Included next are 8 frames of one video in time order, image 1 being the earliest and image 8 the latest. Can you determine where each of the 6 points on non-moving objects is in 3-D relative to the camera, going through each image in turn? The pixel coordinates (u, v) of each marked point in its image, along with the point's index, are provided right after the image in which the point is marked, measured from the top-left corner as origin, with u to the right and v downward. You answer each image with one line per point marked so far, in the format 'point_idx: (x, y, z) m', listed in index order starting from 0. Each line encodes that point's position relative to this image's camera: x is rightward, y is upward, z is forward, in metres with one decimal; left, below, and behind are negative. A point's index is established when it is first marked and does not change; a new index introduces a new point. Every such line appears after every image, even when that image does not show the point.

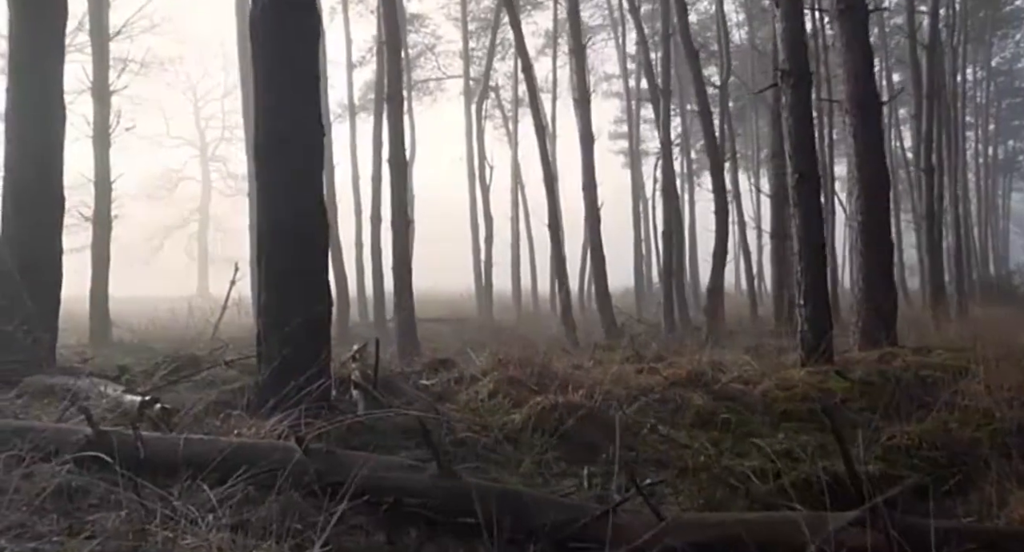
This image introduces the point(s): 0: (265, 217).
0: (-1.8, +0.4, +6.5) m
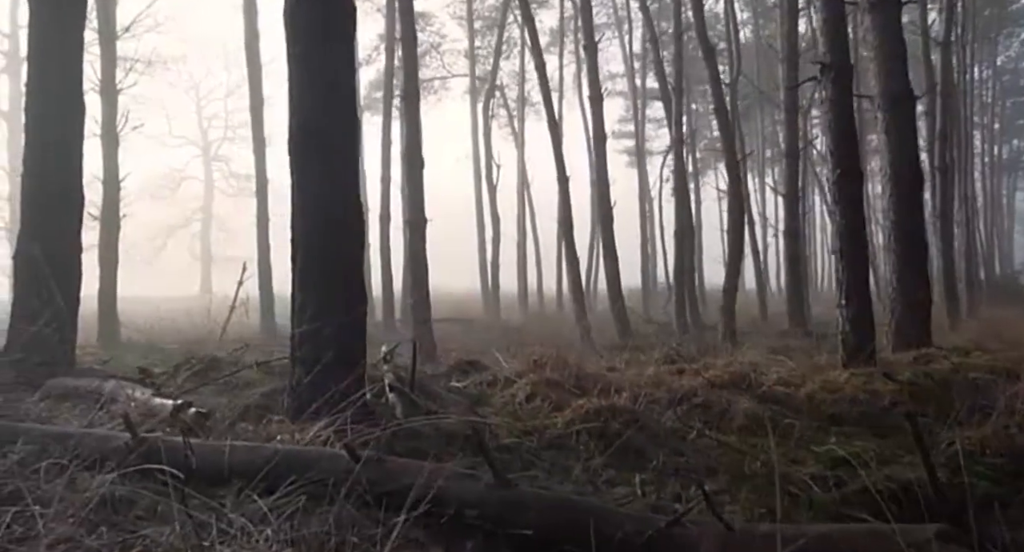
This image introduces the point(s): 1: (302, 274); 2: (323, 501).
0: (-1.5, +0.4, +6.3) m
1: (-1.4, 0.0, +6.2) m
2: (-0.9, -1.0, +4.2) m
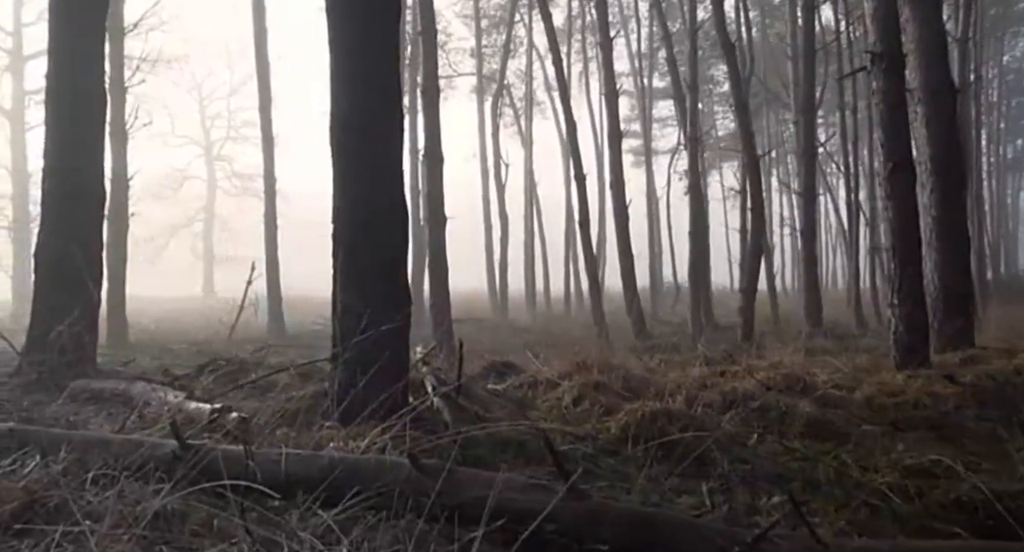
0: (-1.1, +0.4, +6.0) m
1: (-1.1, +0.1, +6.0) m
2: (-0.5, -1.0, +4.0) m
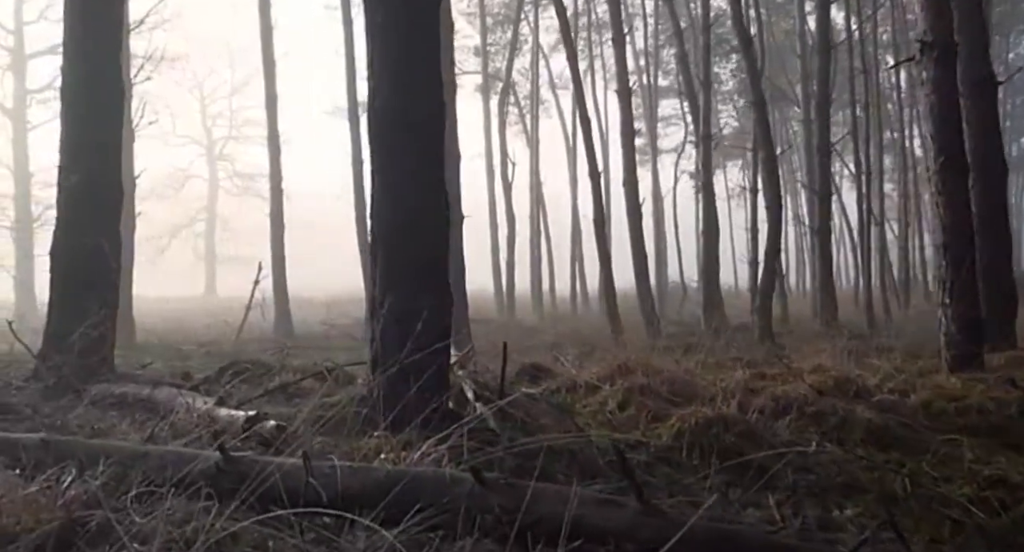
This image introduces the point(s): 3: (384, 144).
0: (-0.8, +0.4, +5.7) m
1: (-0.8, +0.1, +5.7) m
2: (-0.2, -1.0, +3.7) m
3: (-0.8, +0.8, +5.7) m
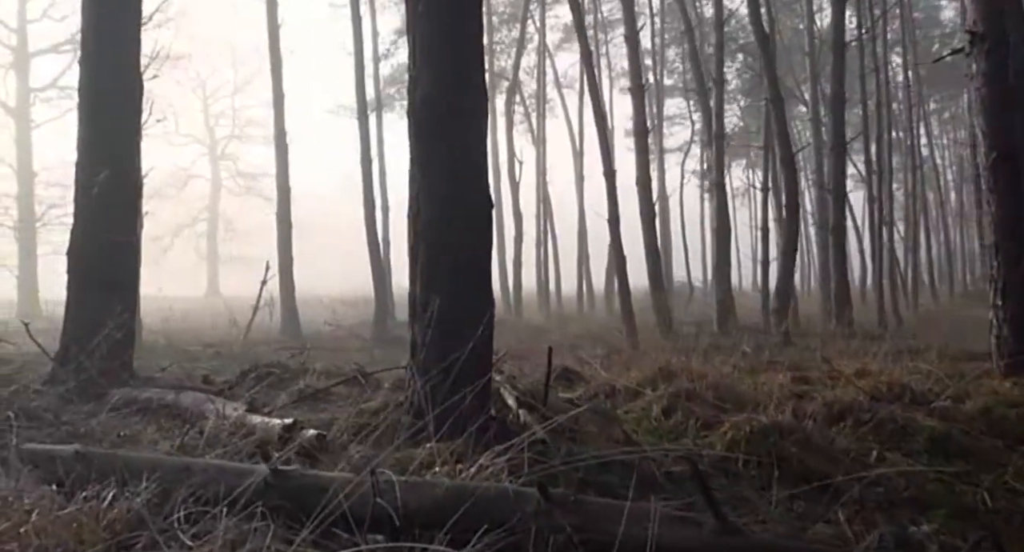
0: (-0.5, +0.4, +5.4) m
1: (-0.5, 0.0, +5.4) m
2: (+0.1, -1.0, +3.4) m
3: (-0.5, +0.8, +5.4) m
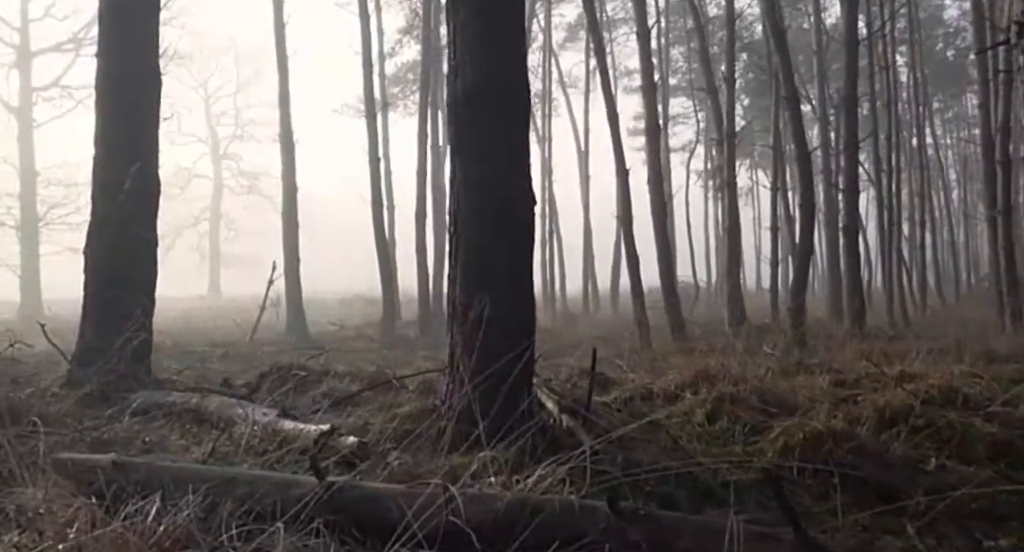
0: (-0.3, +0.4, +5.2) m
1: (-0.3, 0.0, +5.2) m
2: (+0.3, -1.0, +3.2) m
3: (-0.3, +0.8, +5.2) m
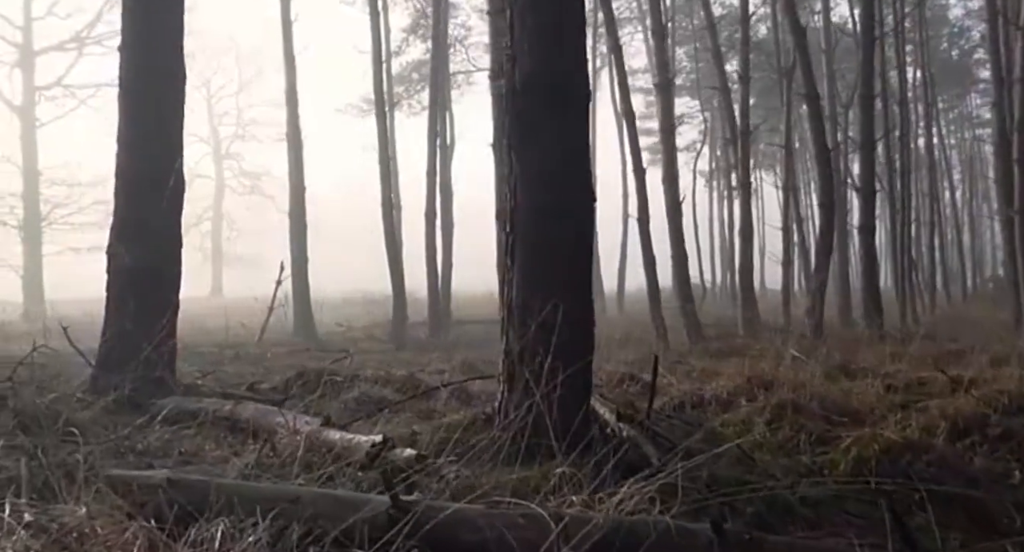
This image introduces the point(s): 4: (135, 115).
0: (0.0, +0.4, +4.9) m
1: (+0.1, 0.0, +4.9) m
2: (+0.6, -1.0, +2.9) m
3: (+0.1, +0.8, +4.9) m
4: (-3.2, +1.3, +7.6) m
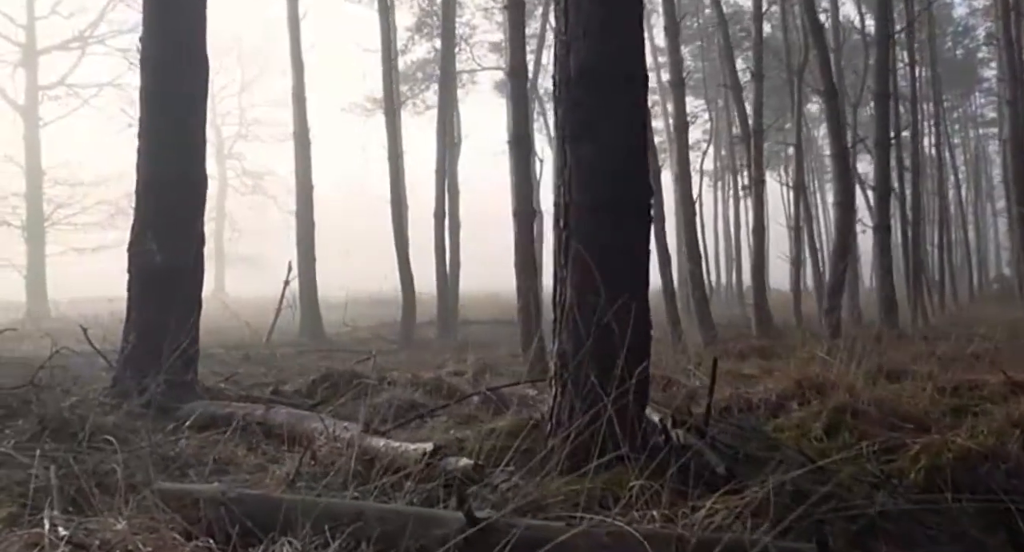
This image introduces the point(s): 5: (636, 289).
0: (+0.3, +0.4, +4.7) m
1: (+0.4, 0.0, +4.6) m
2: (+0.9, -1.0, +2.6) m
3: (+0.3, +0.8, +4.7) m
4: (-2.9, +1.4, +7.3) m
5: (+0.6, -0.1, +4.6) m
